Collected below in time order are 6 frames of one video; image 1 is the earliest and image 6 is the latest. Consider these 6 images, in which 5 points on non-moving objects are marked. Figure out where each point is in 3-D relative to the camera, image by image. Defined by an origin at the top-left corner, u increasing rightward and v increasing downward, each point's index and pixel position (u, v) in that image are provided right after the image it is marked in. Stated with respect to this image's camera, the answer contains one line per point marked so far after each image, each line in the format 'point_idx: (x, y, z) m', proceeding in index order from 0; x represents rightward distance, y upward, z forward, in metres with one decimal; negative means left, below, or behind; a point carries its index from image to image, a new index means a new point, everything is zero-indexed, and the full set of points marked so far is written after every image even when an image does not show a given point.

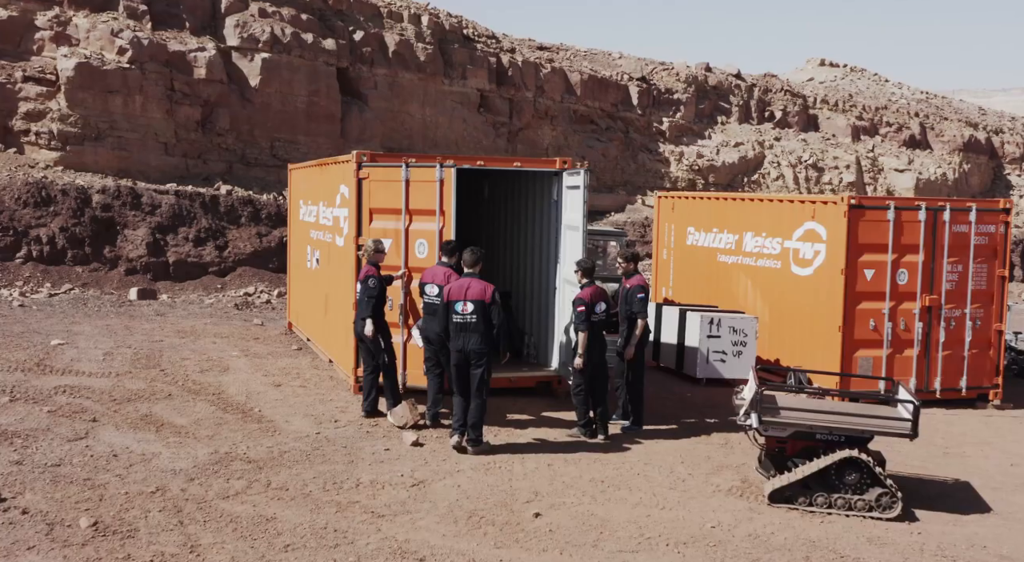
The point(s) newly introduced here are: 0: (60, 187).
0: (-7.8, +1.6, +17.3) m
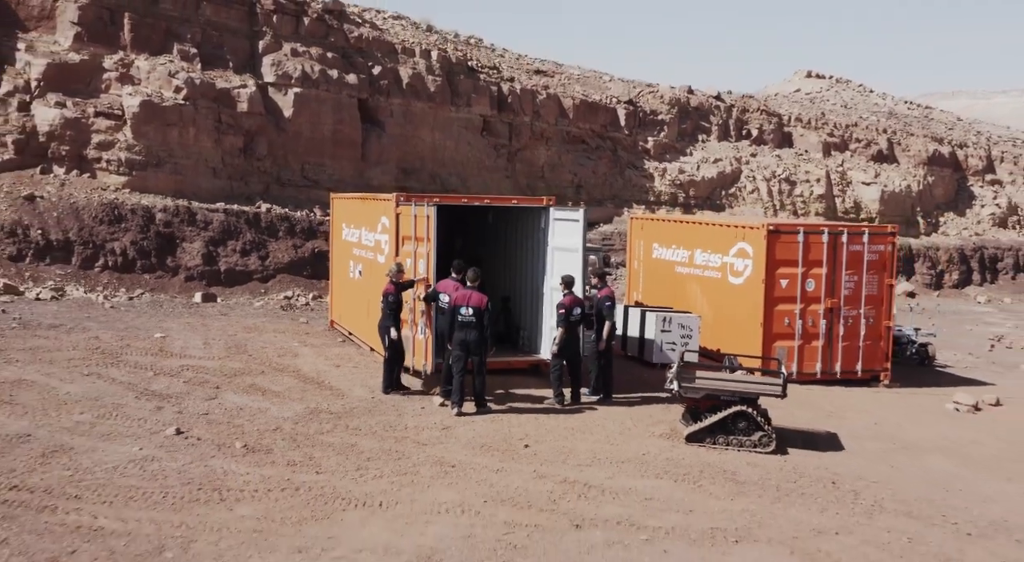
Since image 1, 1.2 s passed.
0: (-7.8, +1.5, +20.5) m
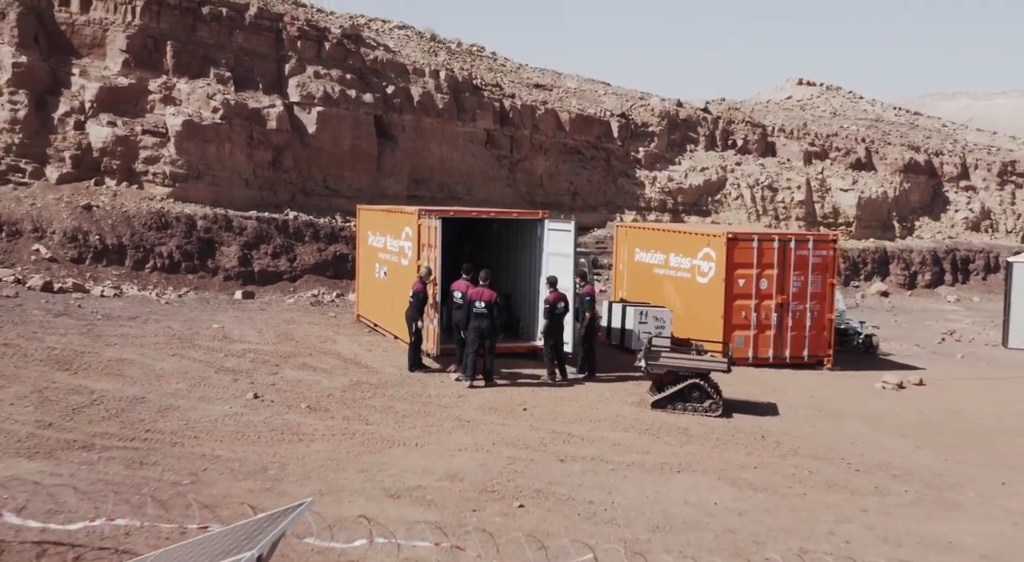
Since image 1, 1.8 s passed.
0: (-7.8, +1.5, +23.1) m
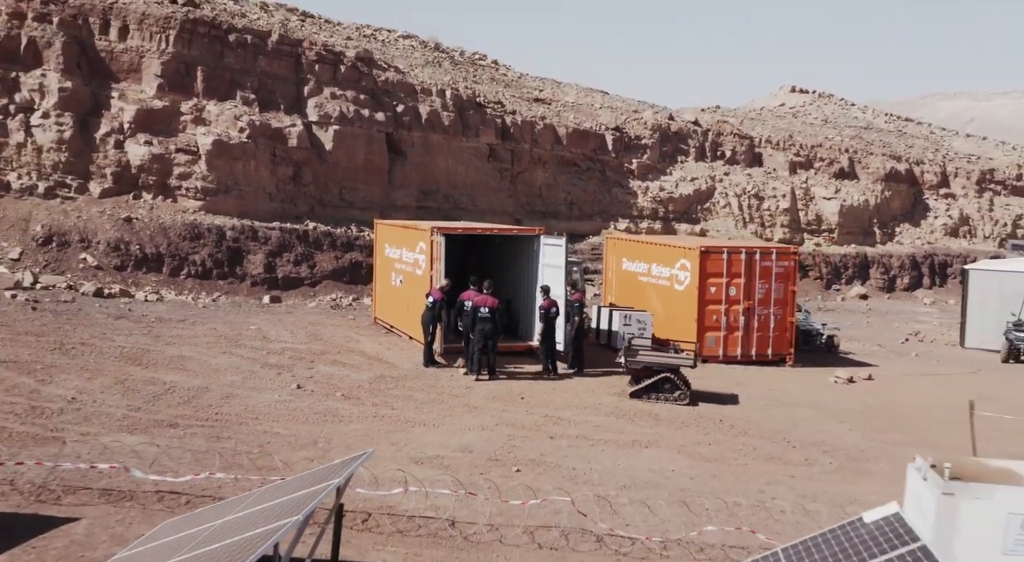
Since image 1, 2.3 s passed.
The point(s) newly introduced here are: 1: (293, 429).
0: (-7.8, +1.4, +25.5) m
1: (-2.6, -1.7, +11.7) m
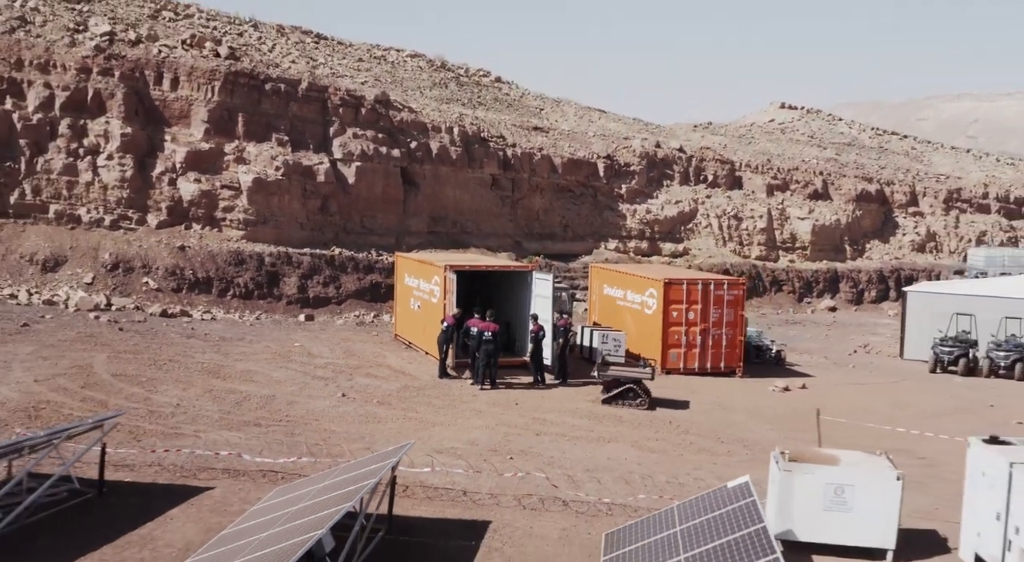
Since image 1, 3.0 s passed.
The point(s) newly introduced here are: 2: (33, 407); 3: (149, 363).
0: (-7.8, +0.8, +29.5) m
1: (-2.6, -2.3, +15.8) m
2: (-7.4, -1.9, +15.5) m
3: (-6.9, -1.6, +19.2) m
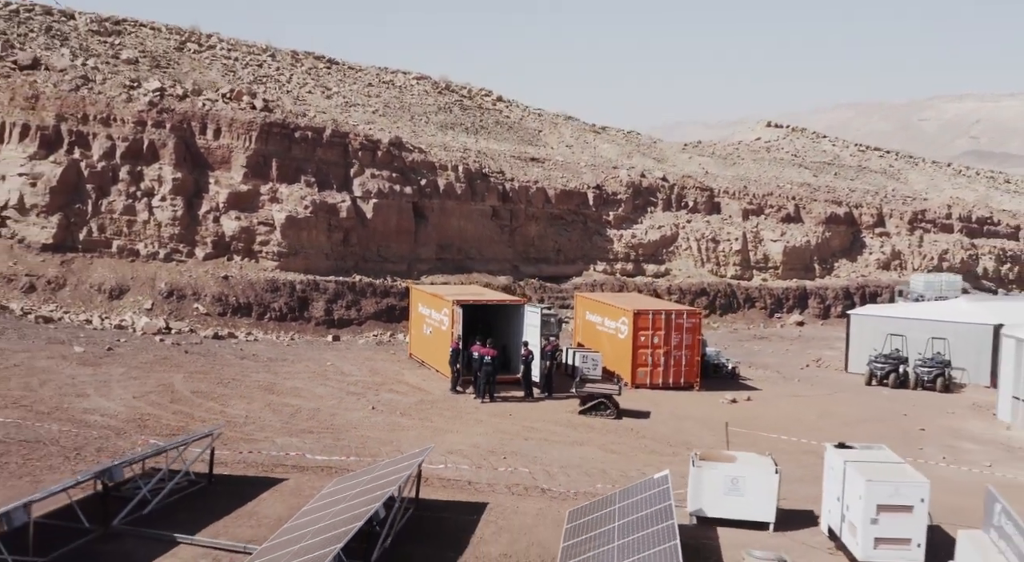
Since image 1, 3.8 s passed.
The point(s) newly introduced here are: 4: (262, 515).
0: (-7.9, 0.0, +34.3) m
1: (-2.8, -3.1, +20.5) m
2: (-7.5, -2.8, +20.3) m
3: (-7.1, -2.4, +23.9) m
4: (-3.8, -3.6, +15.3) m
